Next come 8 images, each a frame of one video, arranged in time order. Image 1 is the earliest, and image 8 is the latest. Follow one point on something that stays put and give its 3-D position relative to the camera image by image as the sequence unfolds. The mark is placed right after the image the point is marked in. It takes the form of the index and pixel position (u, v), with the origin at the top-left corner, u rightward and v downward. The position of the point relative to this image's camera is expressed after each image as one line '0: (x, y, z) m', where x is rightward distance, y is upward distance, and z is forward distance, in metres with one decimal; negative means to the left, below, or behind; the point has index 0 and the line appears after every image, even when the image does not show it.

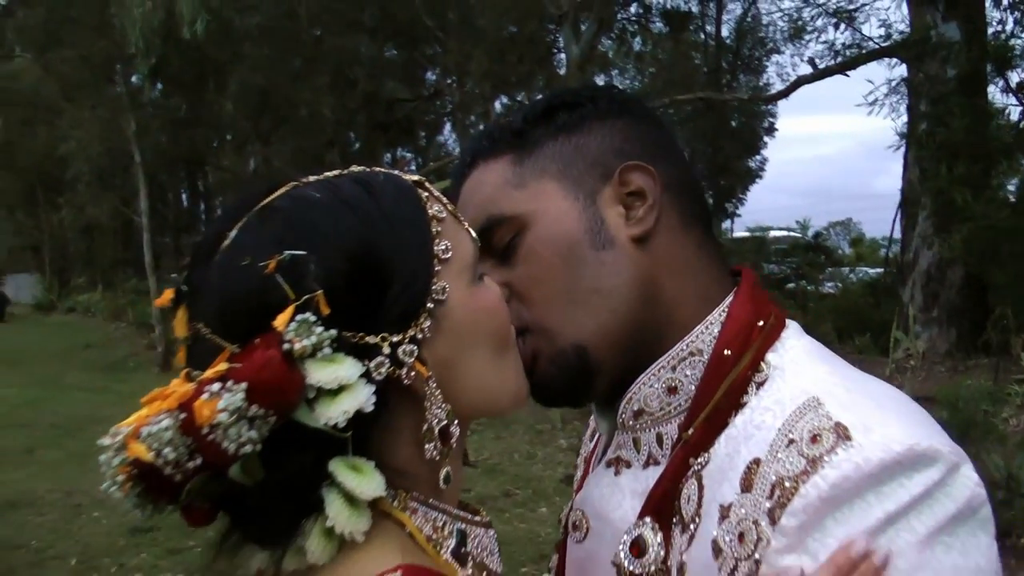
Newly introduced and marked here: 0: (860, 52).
0: (+1.7, +1.2, +7.2) m
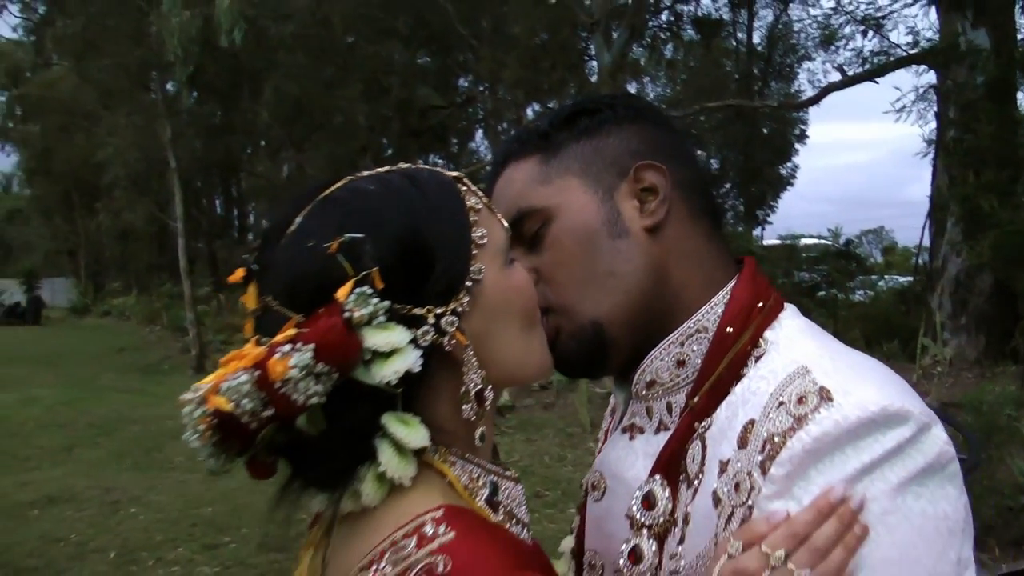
0: (+1.9, +1.1, +7.2) m
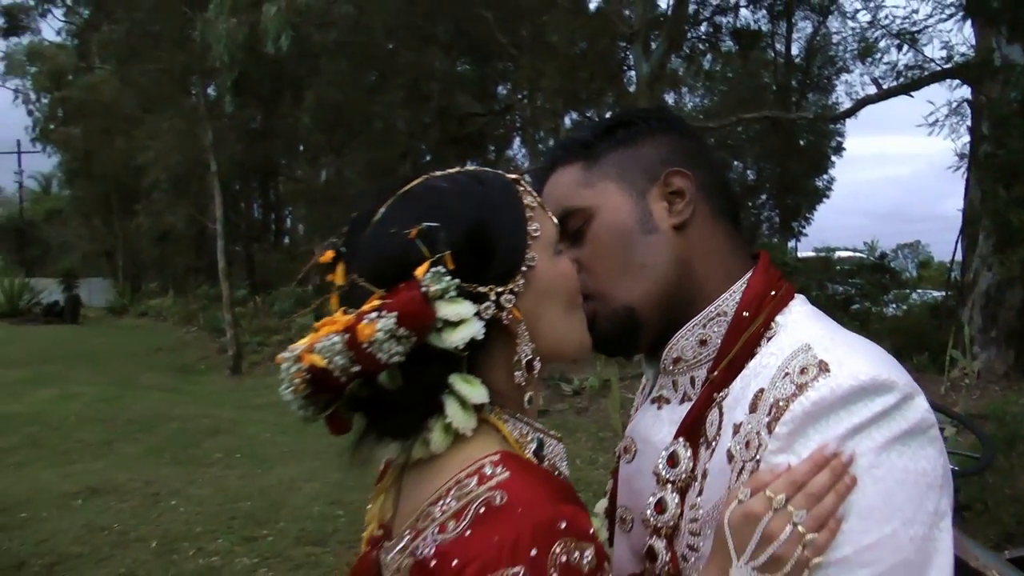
0: (+2.1, +1.1, +7.3) m
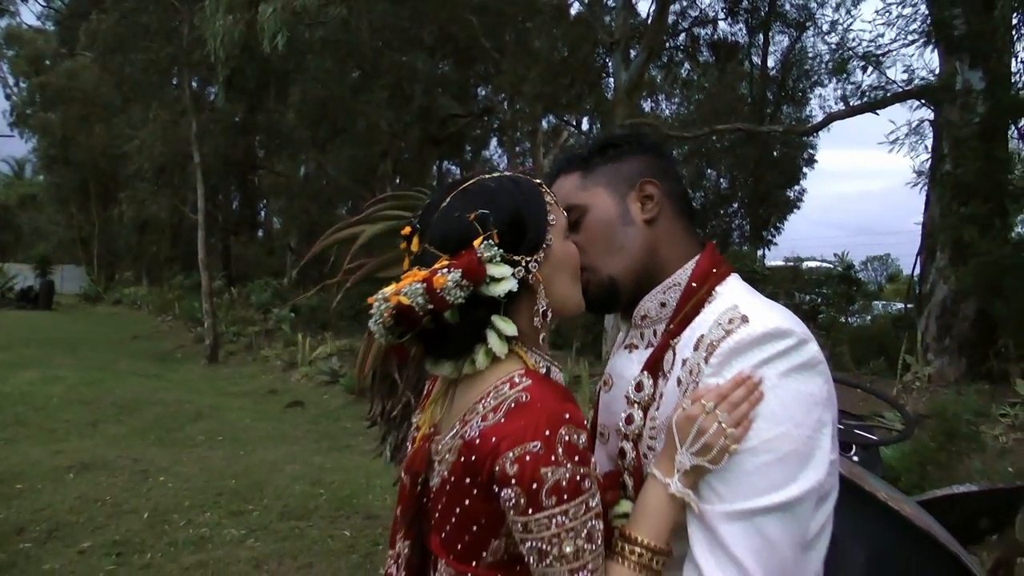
0: (+2.0, +1.0, +7.7) m
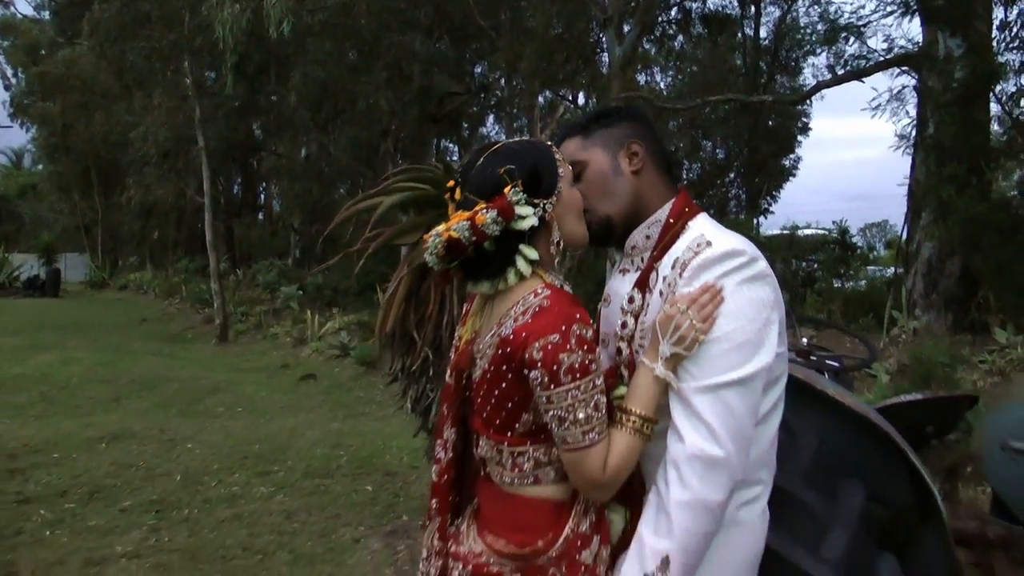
0: (+2.0, +1.3, +8.1) m
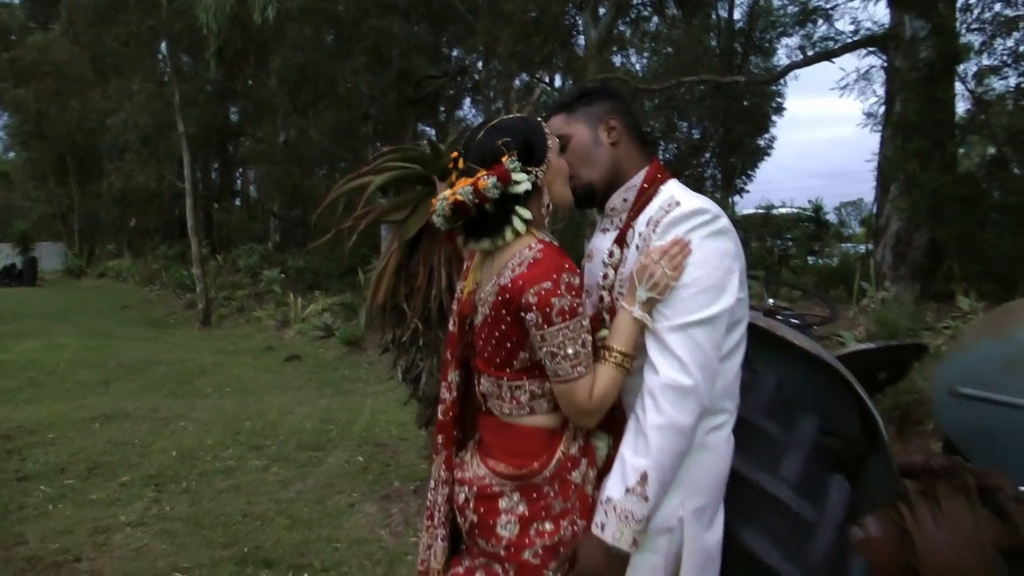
0: (+1.9, +1.4, +8.3) m
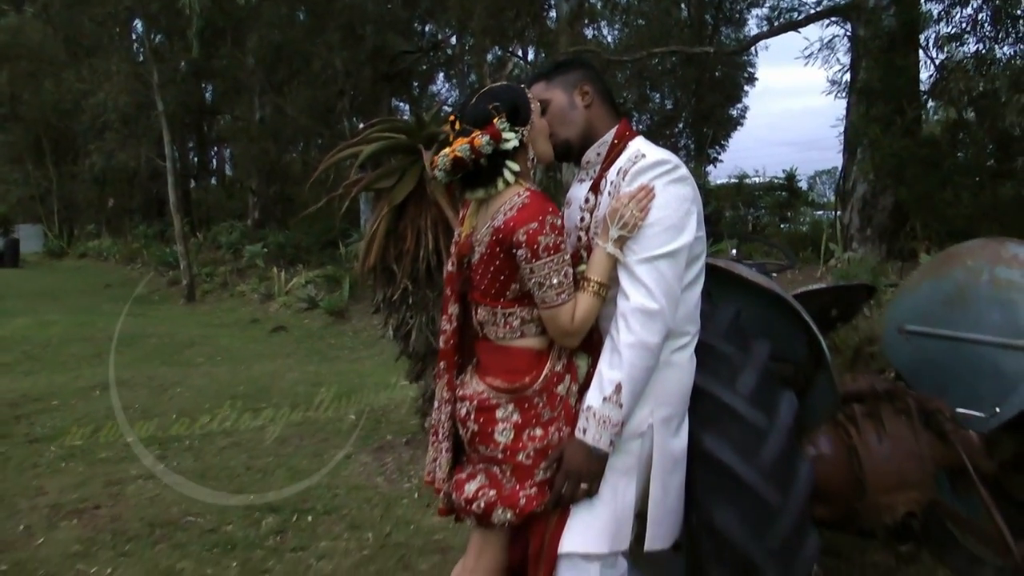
0: (+1.7, +1.7, +8.6) m
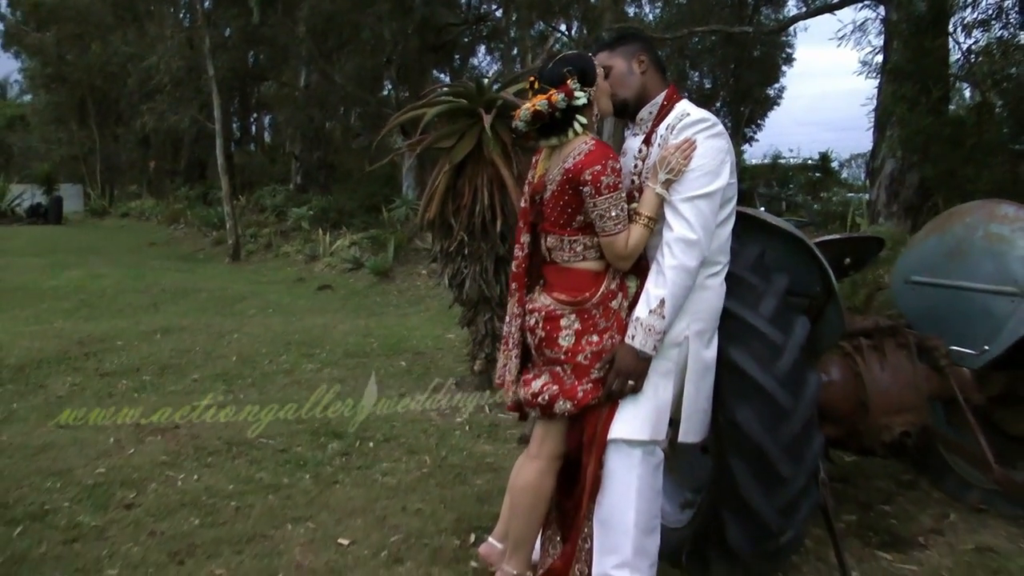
0: (+2.0, +1.8, +9.1) m
